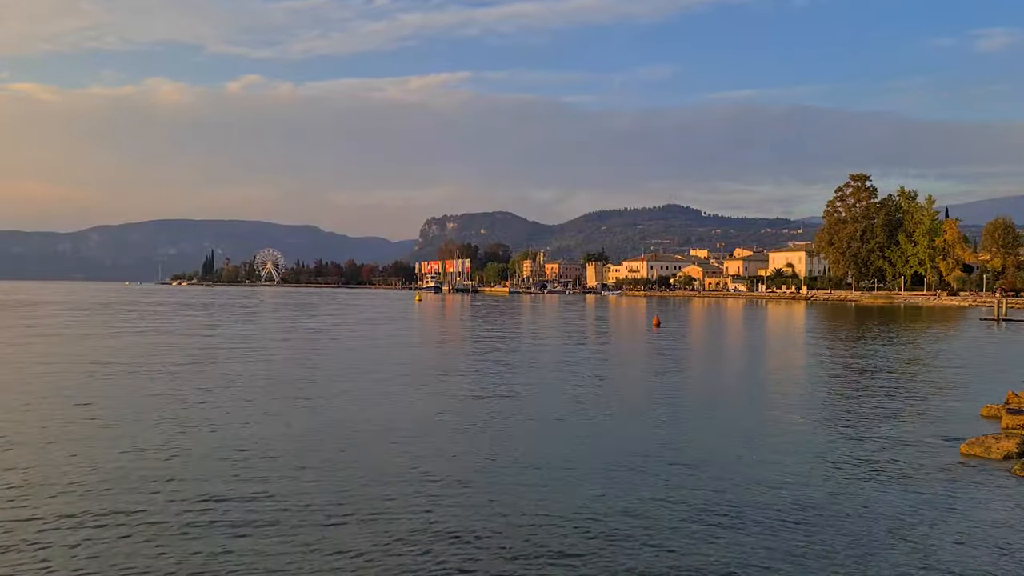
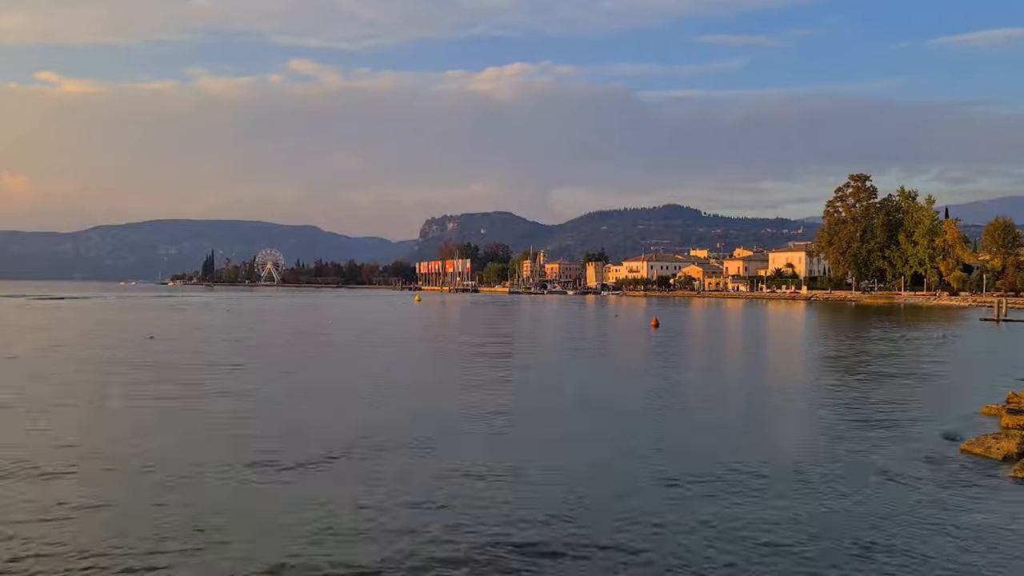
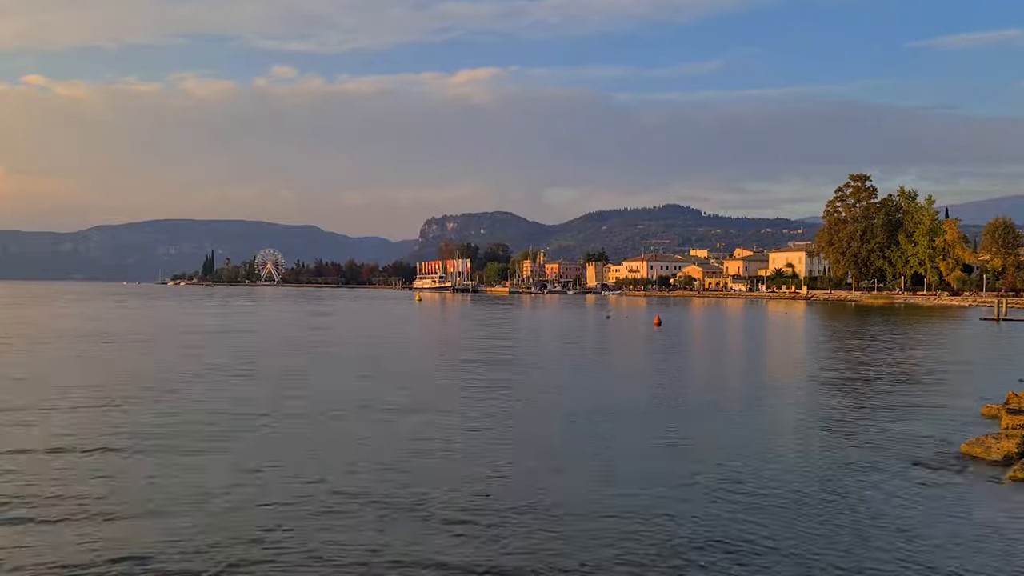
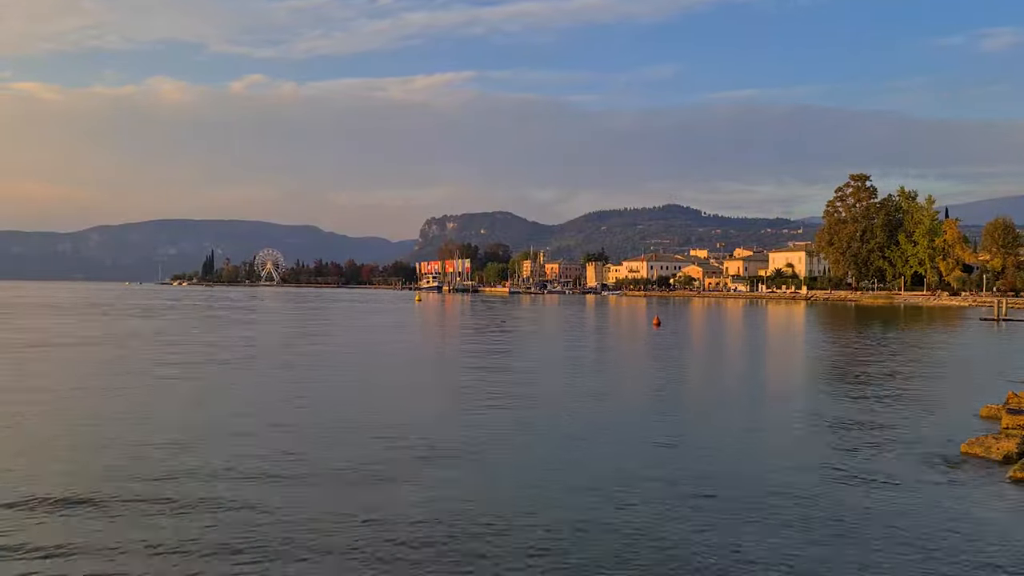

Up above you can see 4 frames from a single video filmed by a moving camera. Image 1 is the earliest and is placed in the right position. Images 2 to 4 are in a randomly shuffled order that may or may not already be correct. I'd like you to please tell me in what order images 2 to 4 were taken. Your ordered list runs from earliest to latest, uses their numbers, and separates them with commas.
4, 3, 2
